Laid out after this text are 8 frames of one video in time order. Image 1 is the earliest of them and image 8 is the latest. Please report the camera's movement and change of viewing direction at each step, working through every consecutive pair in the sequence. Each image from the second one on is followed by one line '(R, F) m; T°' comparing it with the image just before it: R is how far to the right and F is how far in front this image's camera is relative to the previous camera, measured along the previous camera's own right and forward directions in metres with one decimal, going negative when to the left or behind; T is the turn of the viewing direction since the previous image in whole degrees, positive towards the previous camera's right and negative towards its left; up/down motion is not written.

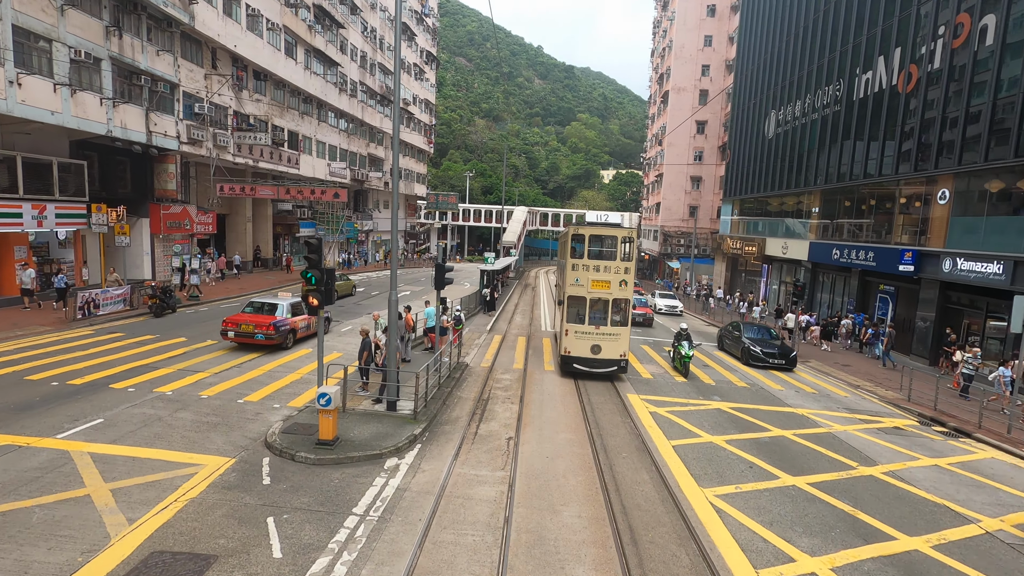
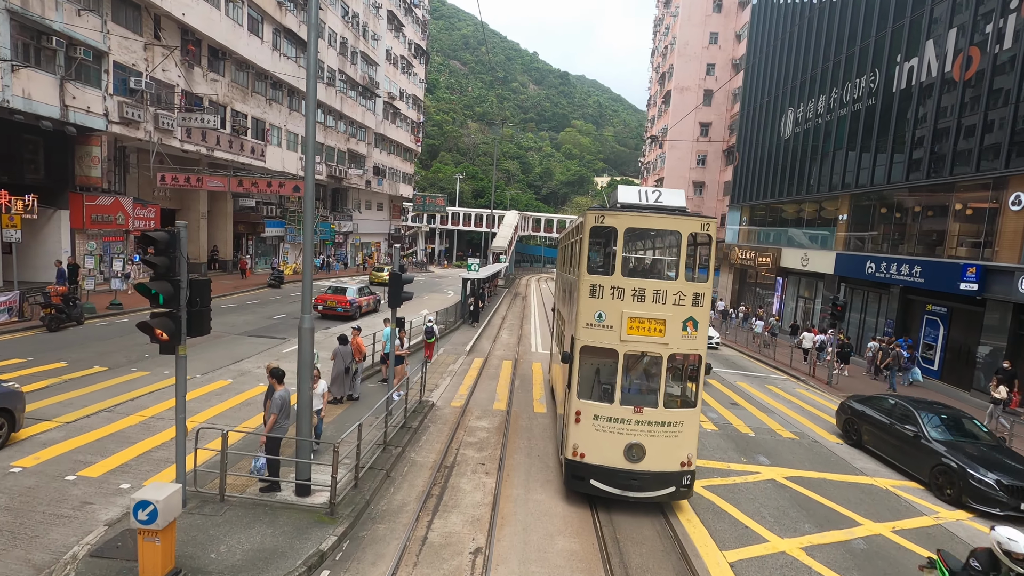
(+0.2, +3.7) m; +1°
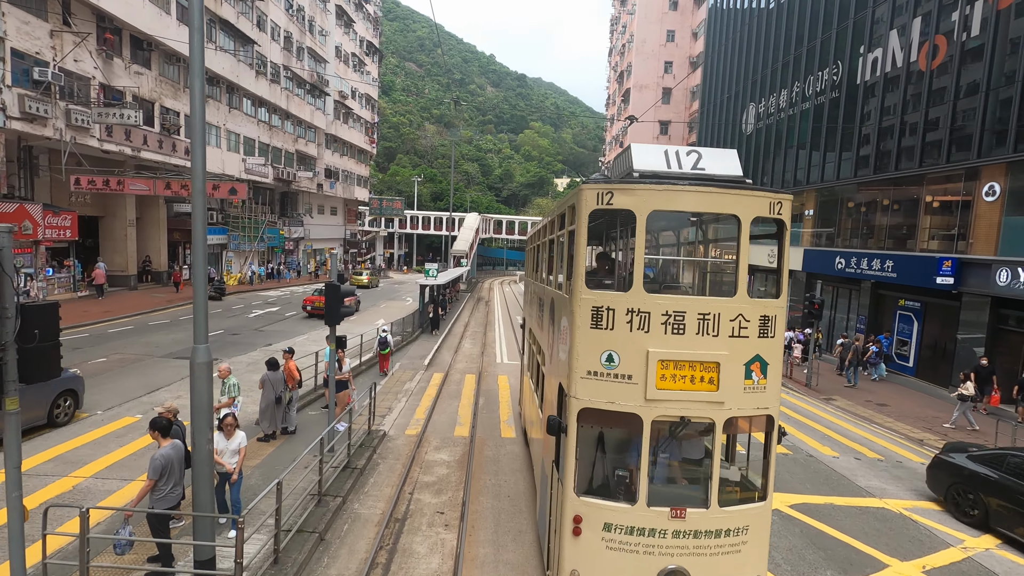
(+0.1, +1.5) m; +4°
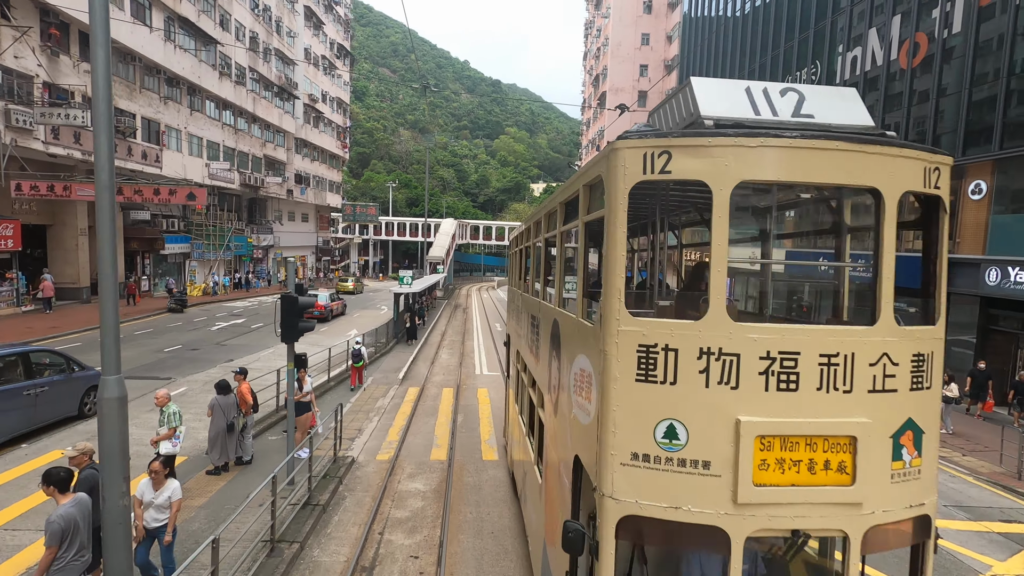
(0.0, +0.9) m; +2°
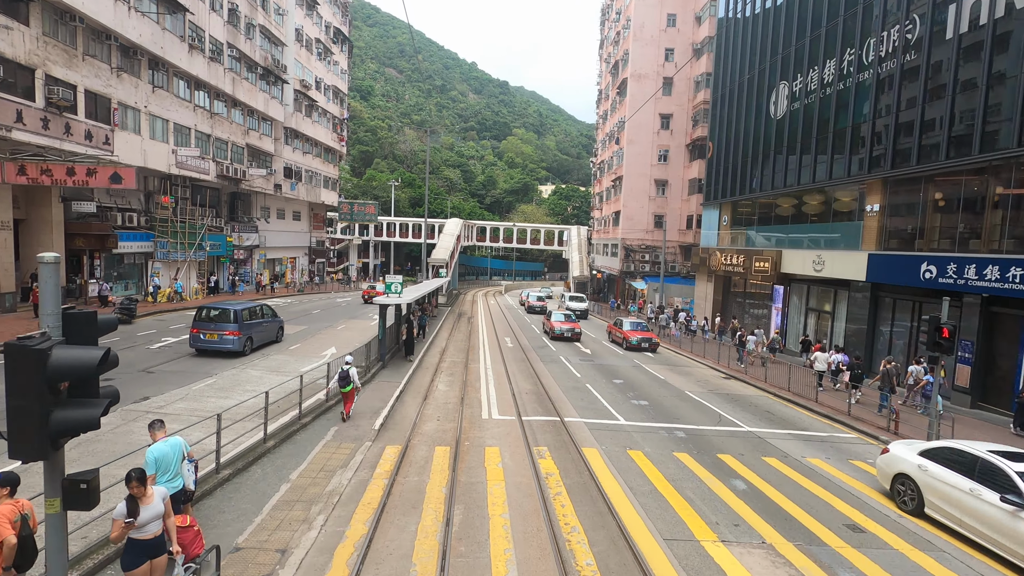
(-0.4, +4.9) m; -1°
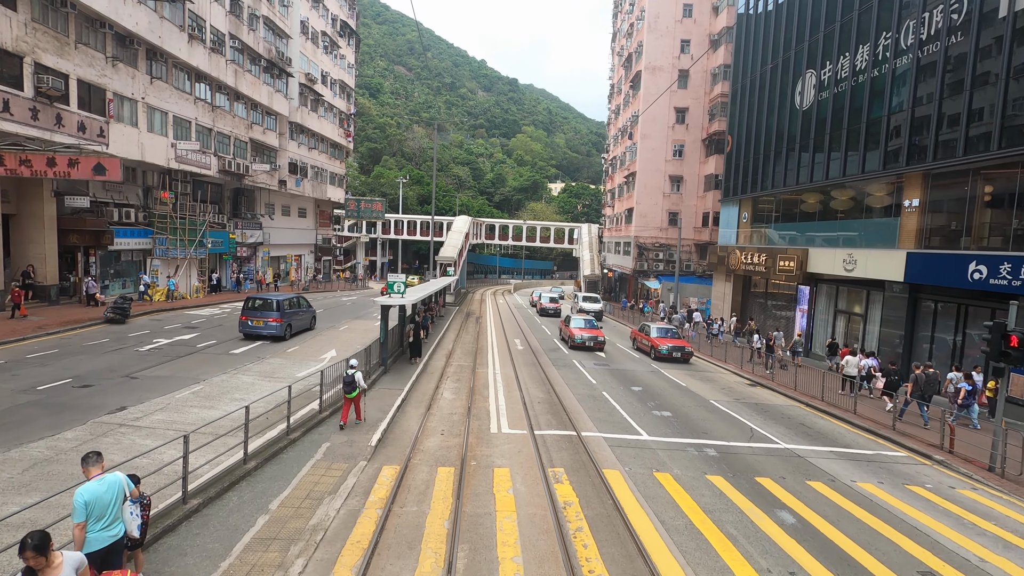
(-0.1, +1.2) m; -1°
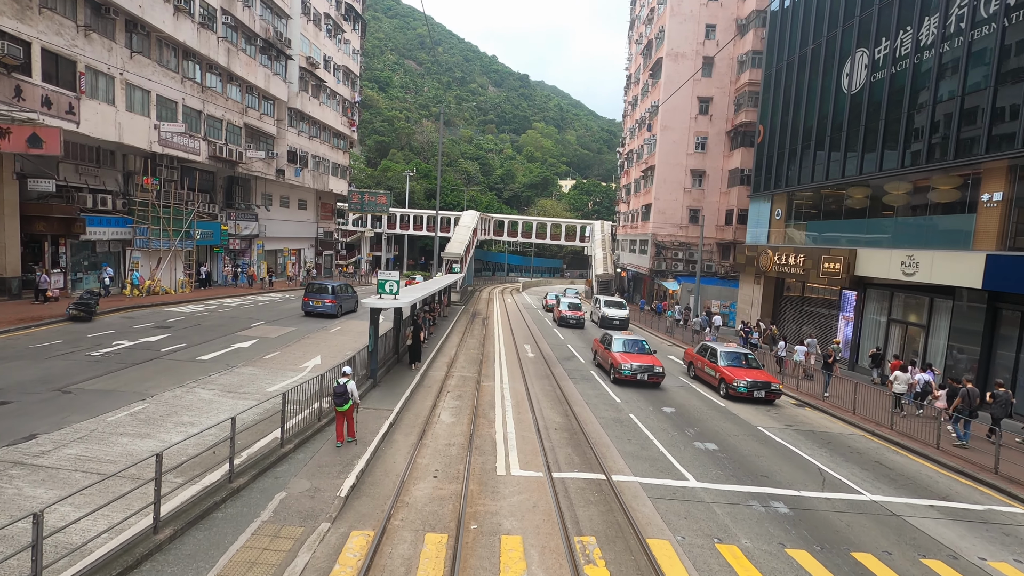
(-0.1, +2.6) m; -1°
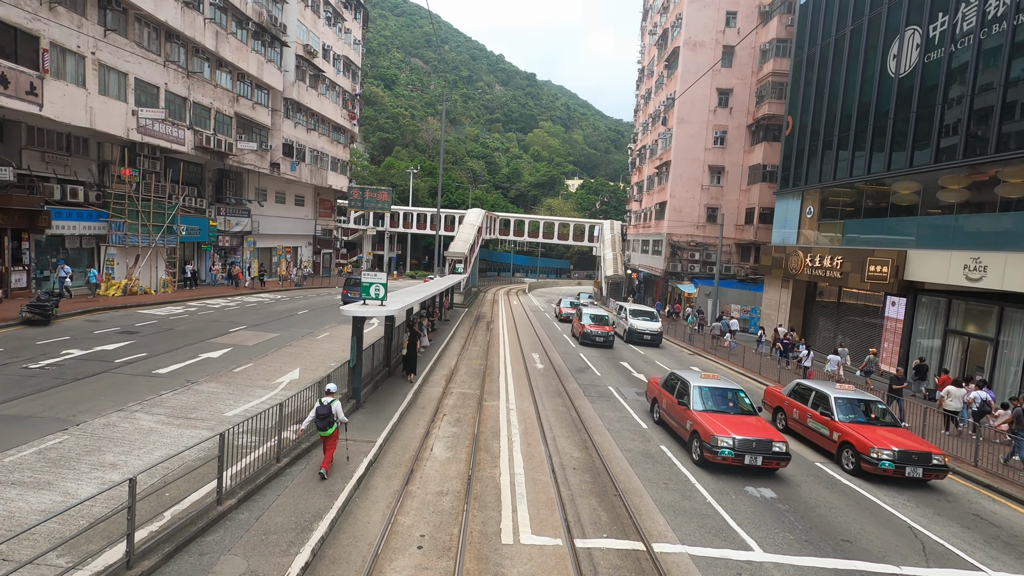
(-0.1, +2.3) m; -1°
